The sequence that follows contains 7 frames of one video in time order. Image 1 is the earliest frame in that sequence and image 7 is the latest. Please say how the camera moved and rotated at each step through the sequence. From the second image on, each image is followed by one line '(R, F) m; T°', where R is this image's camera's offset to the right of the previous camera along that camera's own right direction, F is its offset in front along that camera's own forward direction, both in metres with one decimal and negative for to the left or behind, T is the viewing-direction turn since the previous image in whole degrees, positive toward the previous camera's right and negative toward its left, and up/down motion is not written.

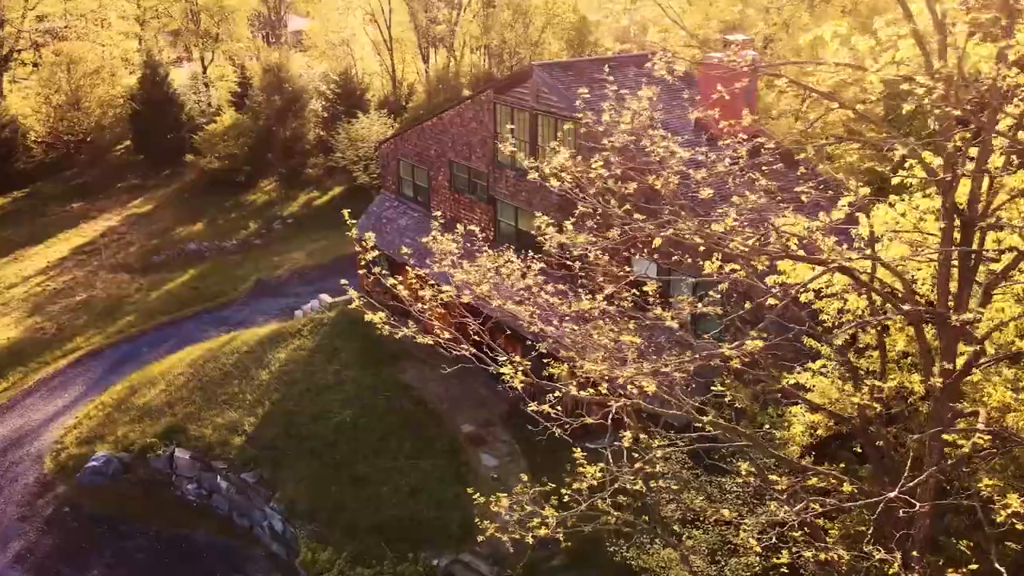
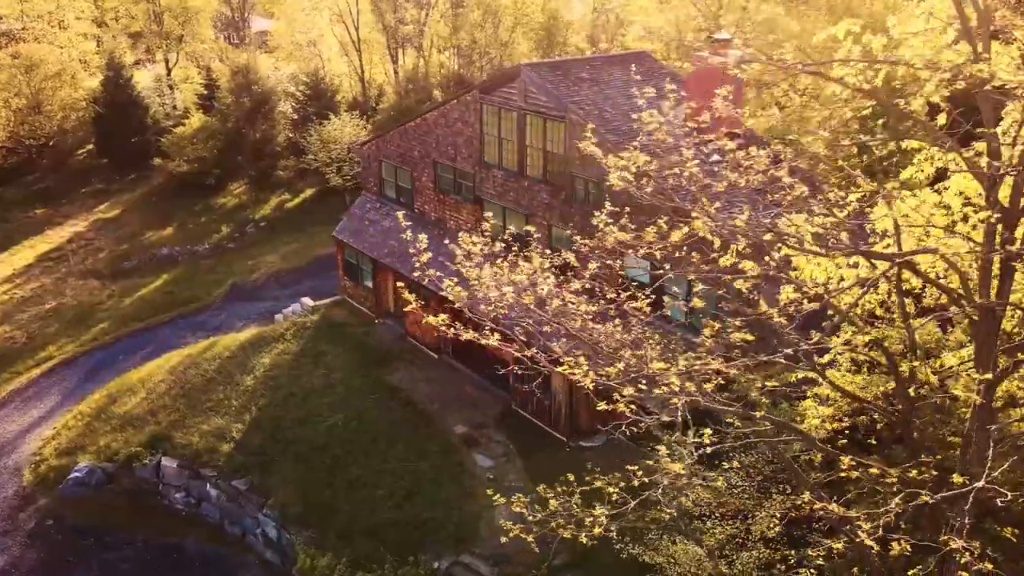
(-0.6, 0.0) m; +2°
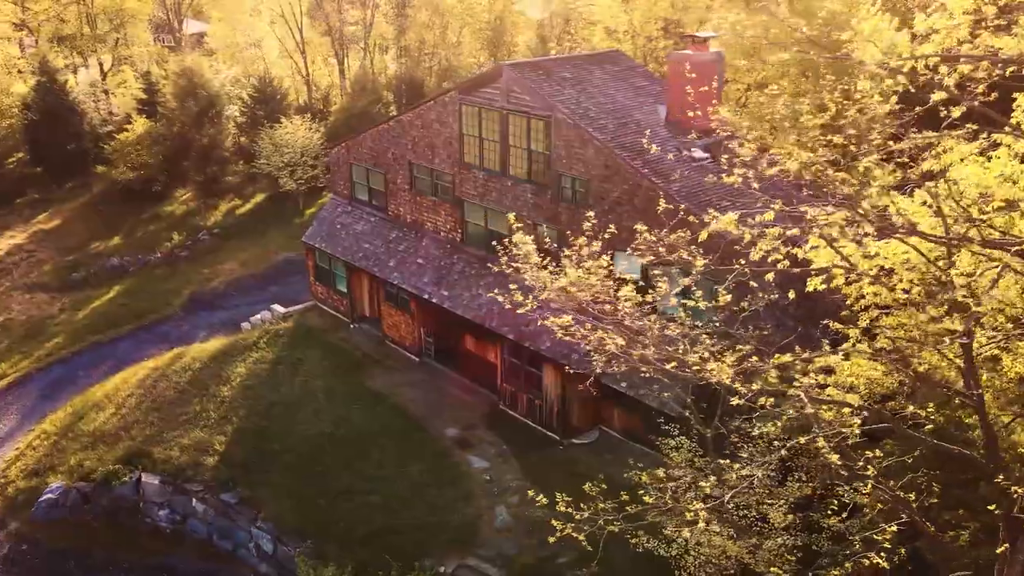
(-1.1, +0.1) m; +4°
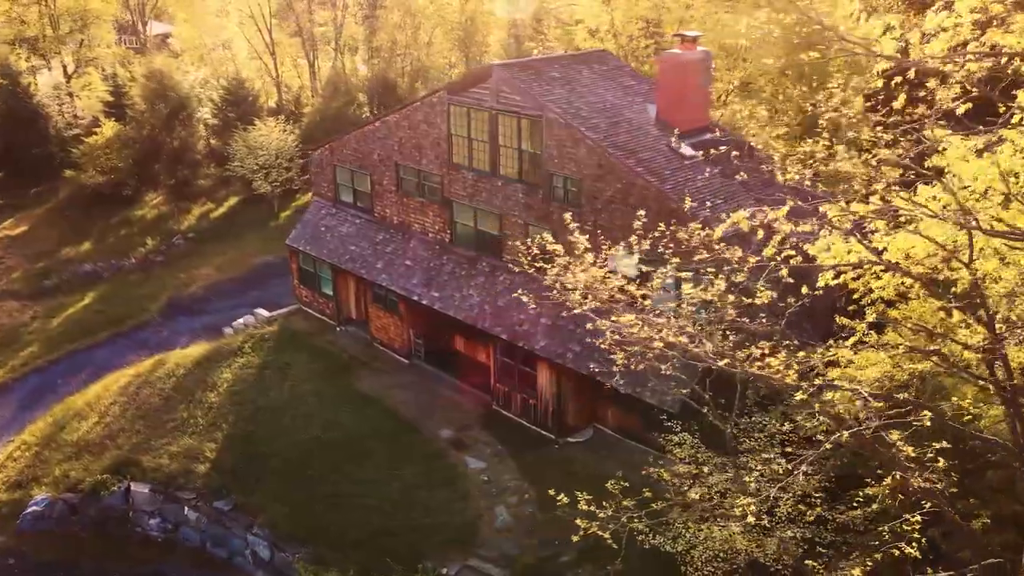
(-0.6, 0.0) m; +2°
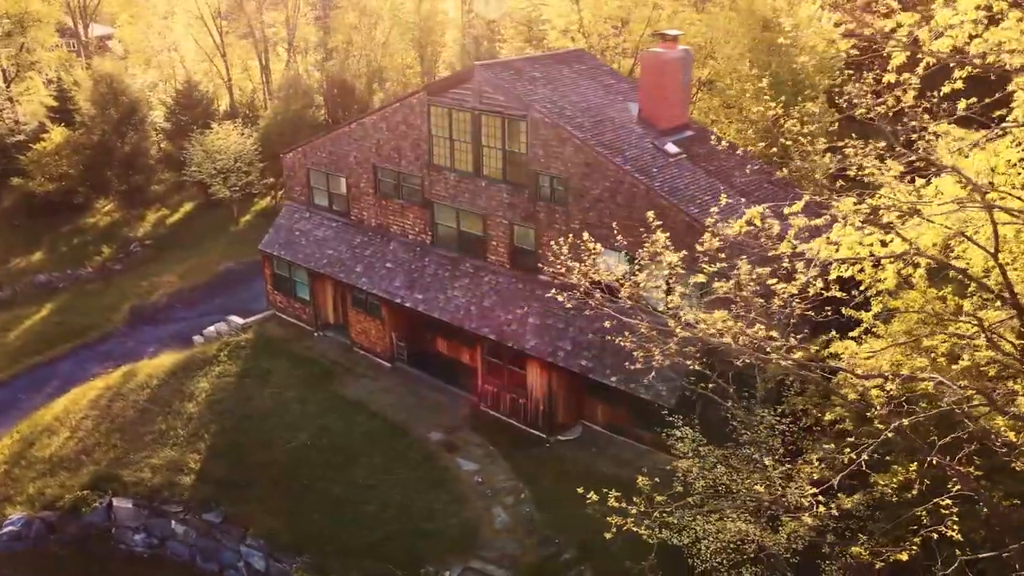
(-0.9, 0.0) m; +3°
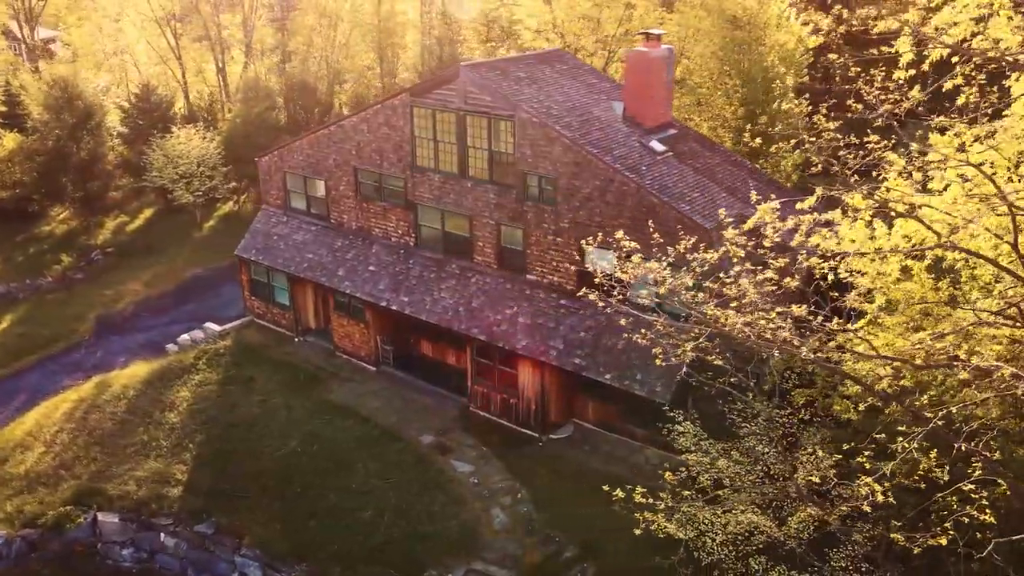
(-0.8, 0.0) m; +3°
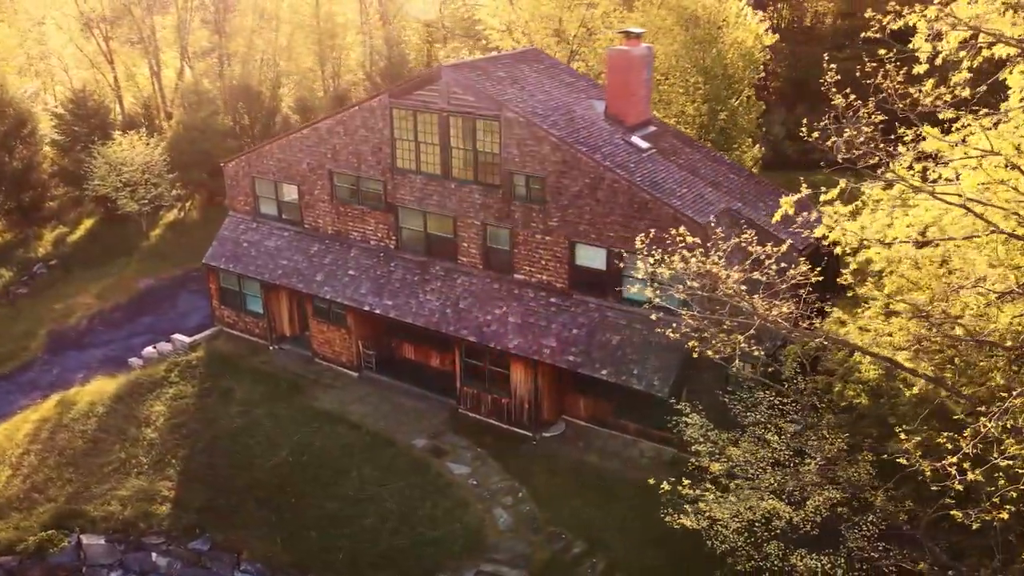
(-1.3, 0.0) m; +4°
